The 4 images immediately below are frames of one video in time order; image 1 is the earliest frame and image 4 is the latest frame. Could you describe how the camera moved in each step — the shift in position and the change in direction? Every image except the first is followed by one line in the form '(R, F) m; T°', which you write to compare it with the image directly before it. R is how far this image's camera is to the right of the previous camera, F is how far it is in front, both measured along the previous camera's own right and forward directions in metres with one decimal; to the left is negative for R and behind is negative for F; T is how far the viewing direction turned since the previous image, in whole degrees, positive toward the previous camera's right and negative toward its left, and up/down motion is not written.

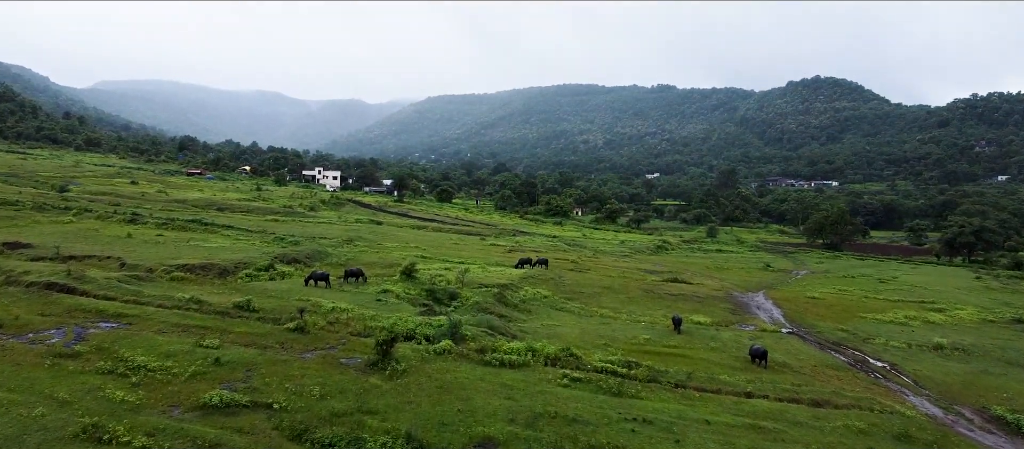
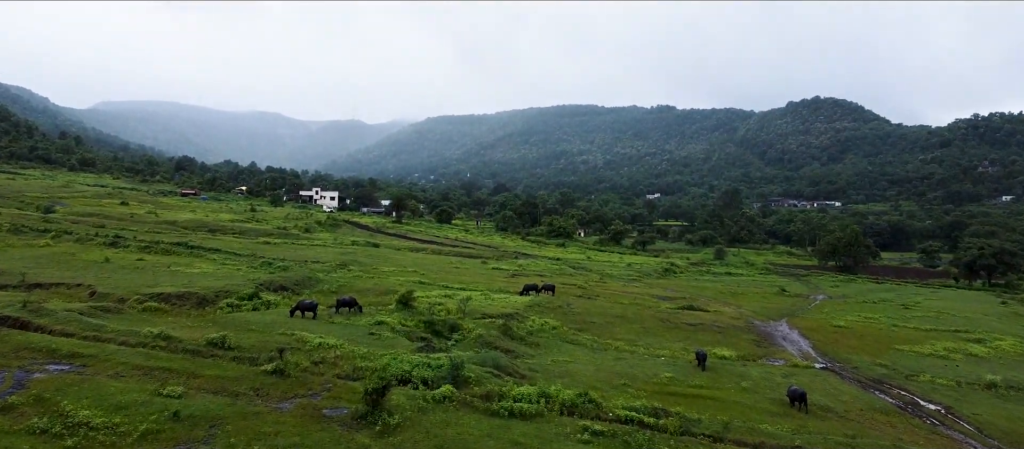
(-0.3, +2.3) m; 0°
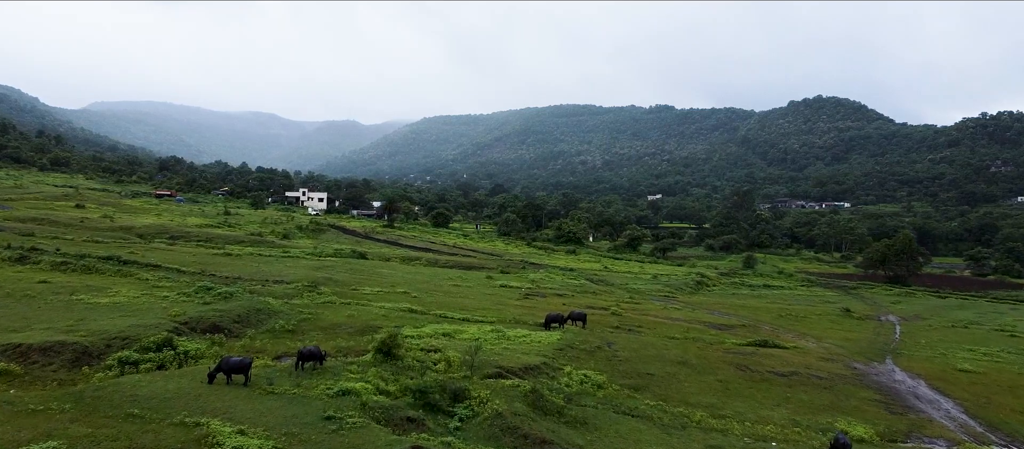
(-1.1, +8.4) m; 0°
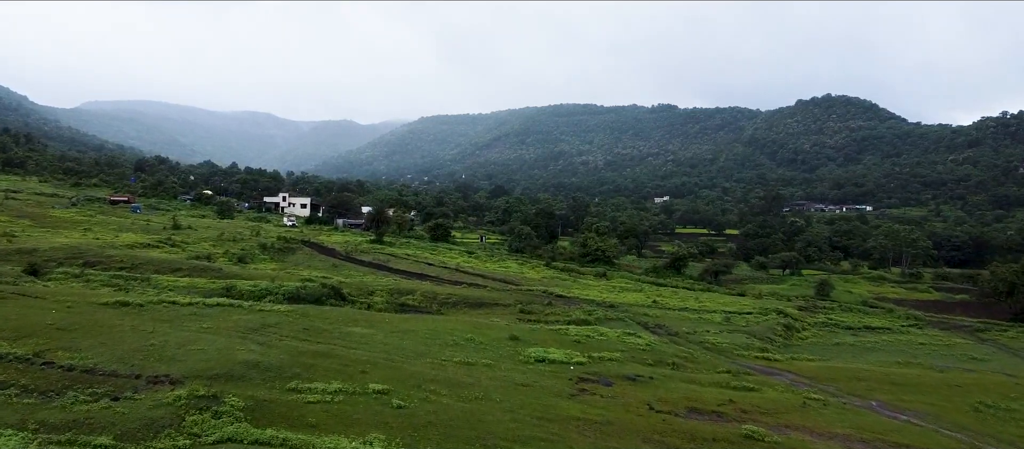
(-2.0, +13.8) m; 0°
